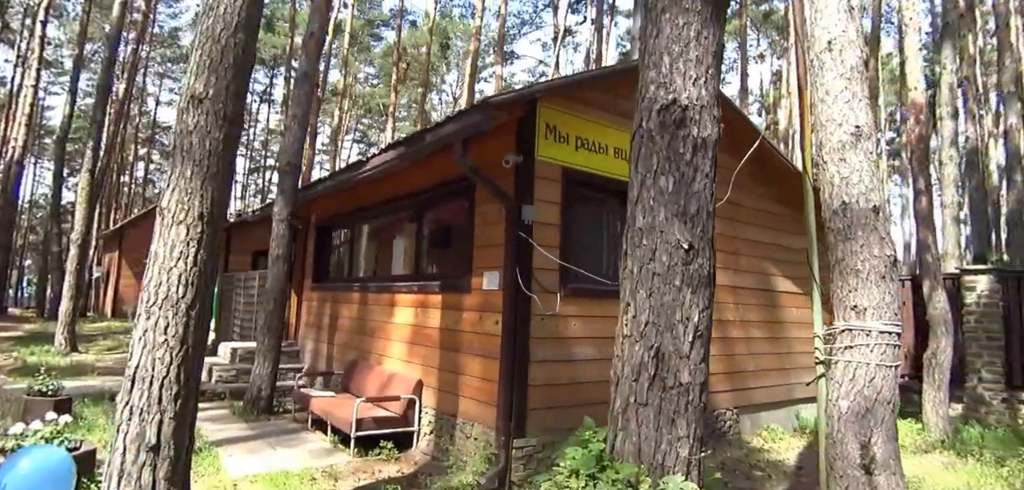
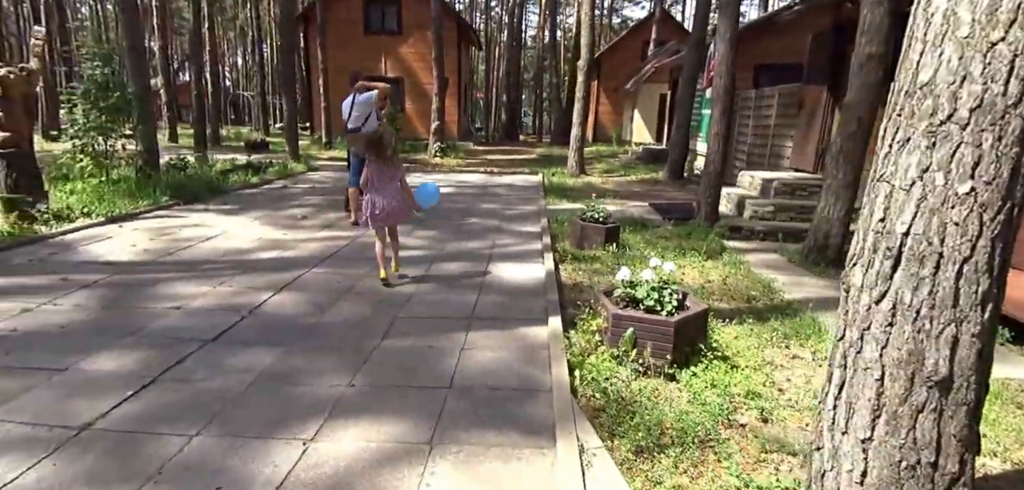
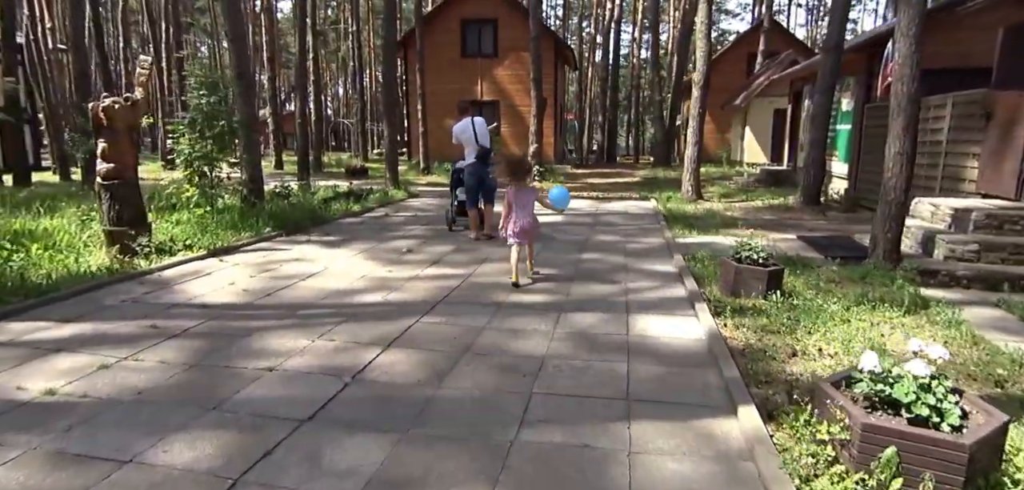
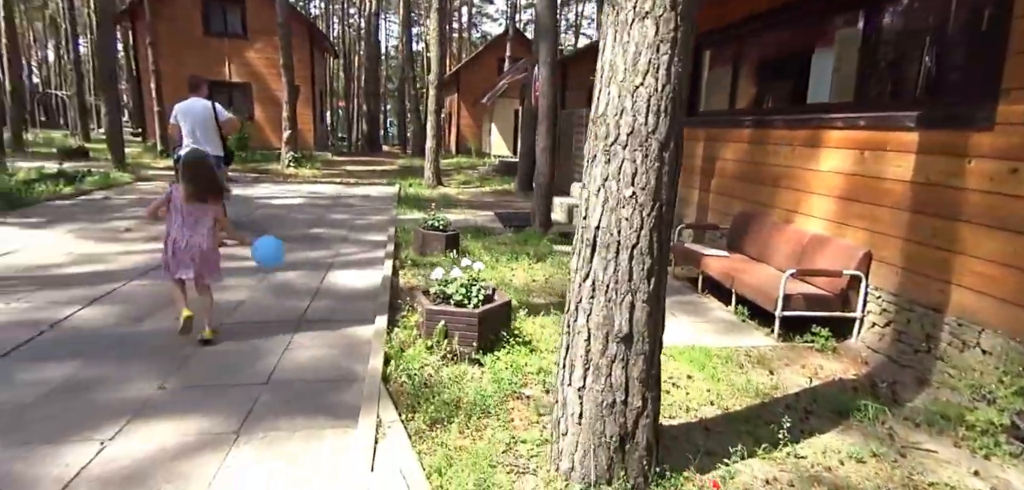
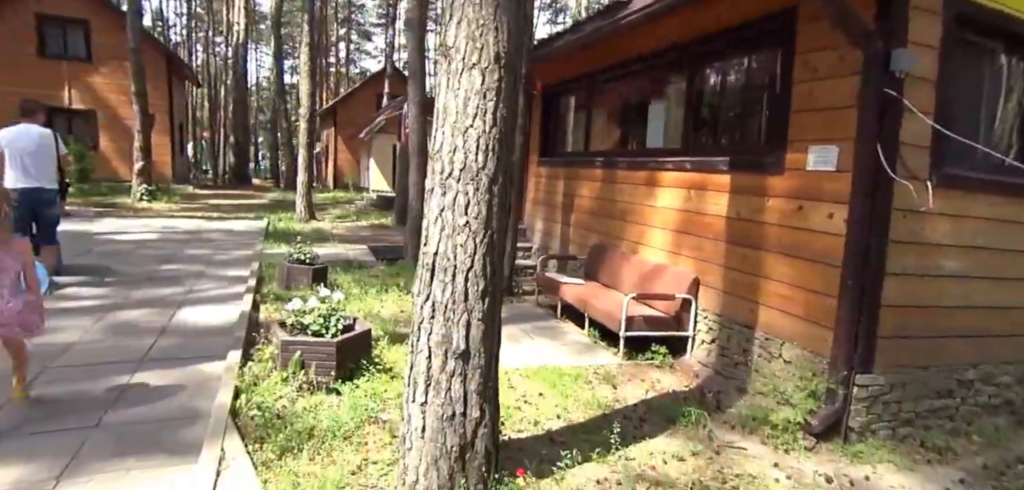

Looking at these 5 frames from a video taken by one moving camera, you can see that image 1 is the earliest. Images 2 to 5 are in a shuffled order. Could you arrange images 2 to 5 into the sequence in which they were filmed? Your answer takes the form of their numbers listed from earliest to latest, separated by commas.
5, 4, 2, 3
